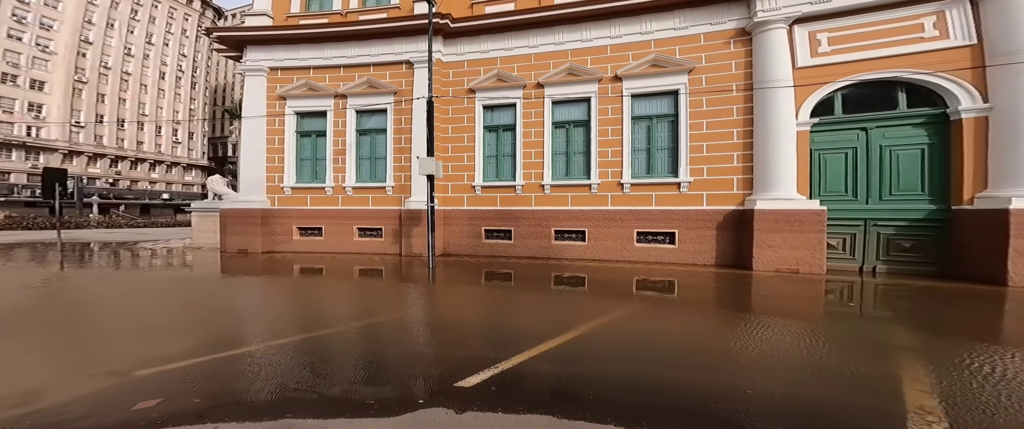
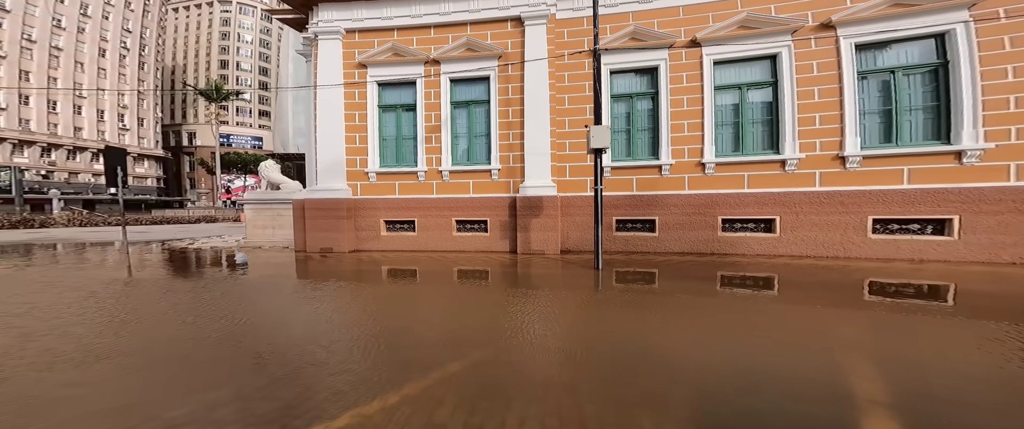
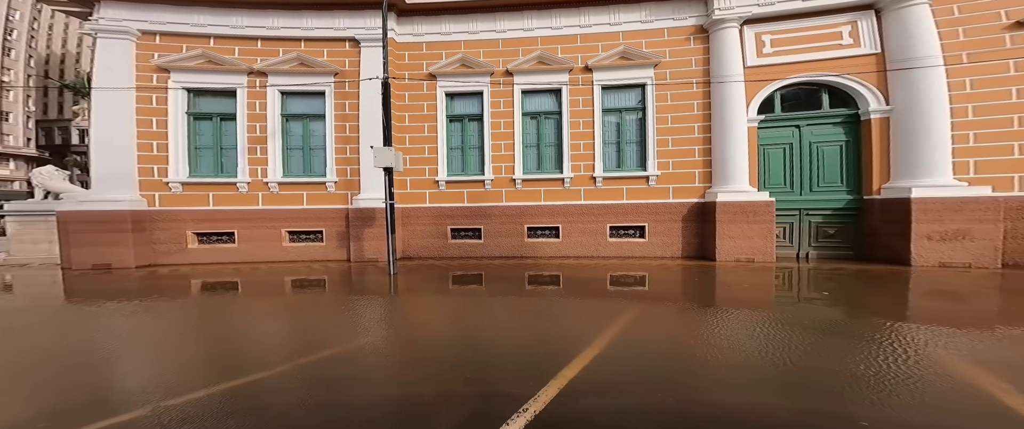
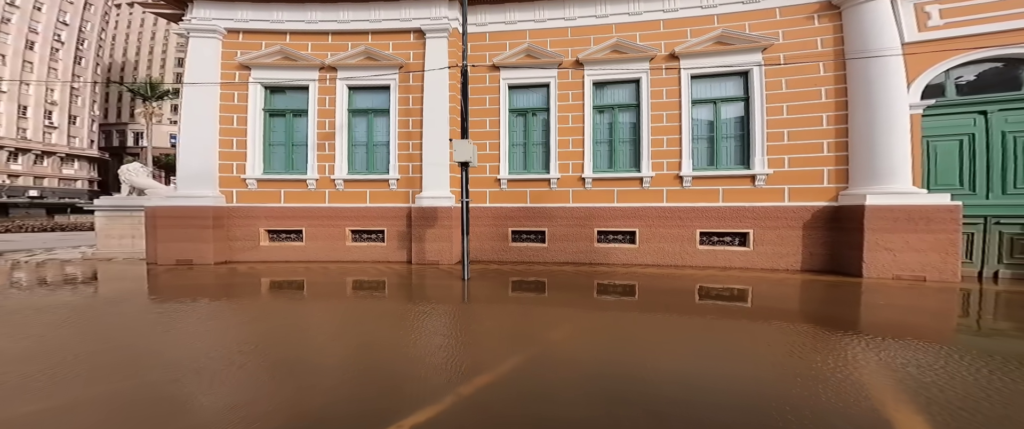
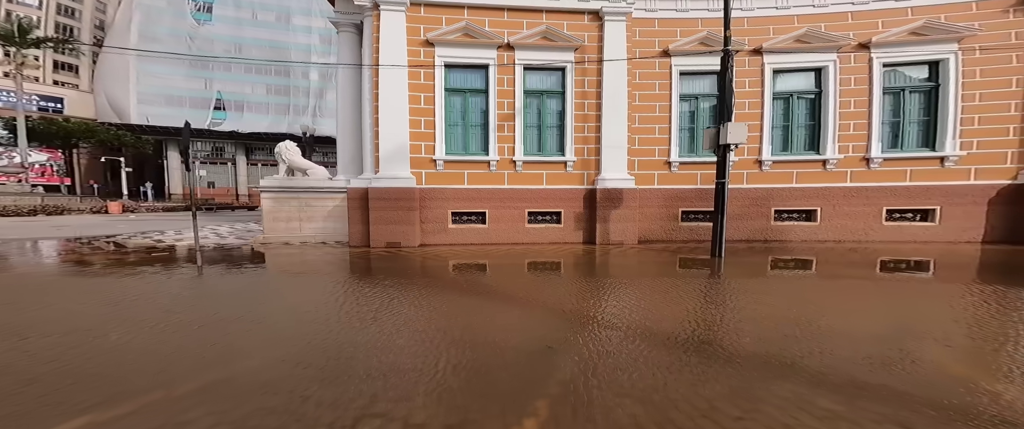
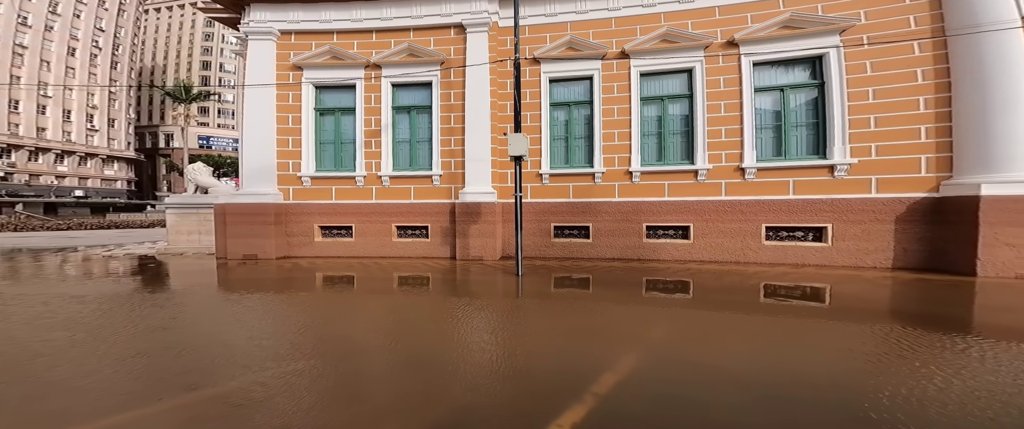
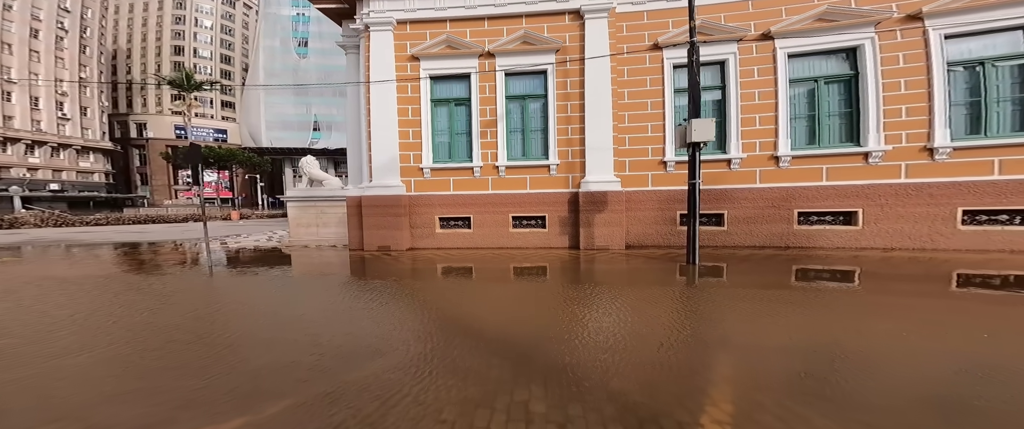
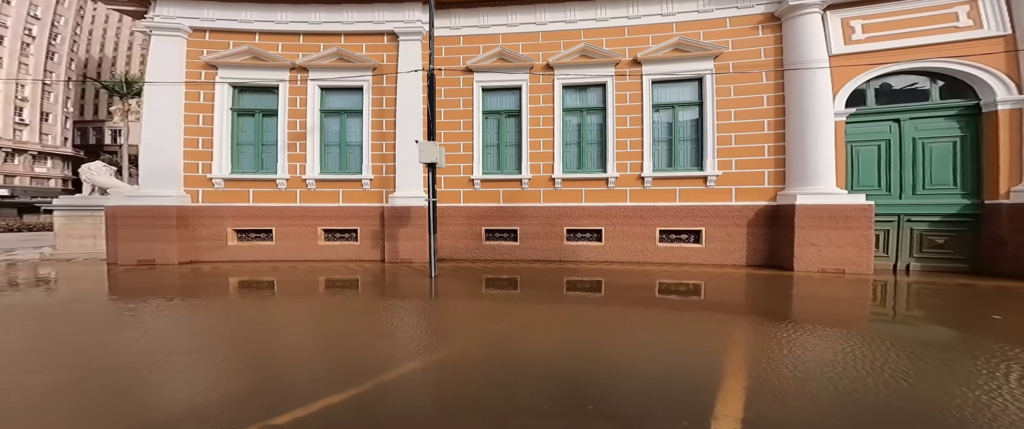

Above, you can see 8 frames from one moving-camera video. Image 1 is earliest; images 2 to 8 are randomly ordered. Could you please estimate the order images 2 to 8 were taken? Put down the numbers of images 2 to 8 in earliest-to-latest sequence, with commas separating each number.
3, 8, 4, 6, 2, 7, 5
